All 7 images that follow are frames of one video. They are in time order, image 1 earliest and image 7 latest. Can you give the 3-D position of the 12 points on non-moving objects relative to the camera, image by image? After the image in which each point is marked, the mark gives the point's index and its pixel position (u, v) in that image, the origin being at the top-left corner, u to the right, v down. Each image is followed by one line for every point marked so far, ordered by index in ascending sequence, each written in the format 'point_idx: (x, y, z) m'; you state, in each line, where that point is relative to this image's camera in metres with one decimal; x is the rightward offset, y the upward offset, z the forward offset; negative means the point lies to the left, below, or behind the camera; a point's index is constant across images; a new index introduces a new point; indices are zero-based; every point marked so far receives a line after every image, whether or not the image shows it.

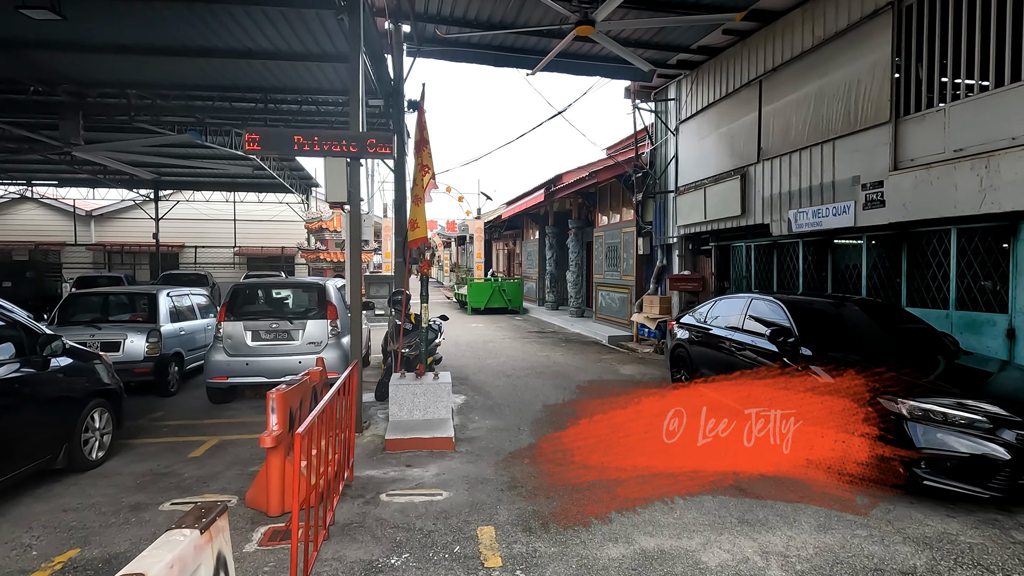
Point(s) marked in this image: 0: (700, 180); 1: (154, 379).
0: (+3.7, +2.1, +10.6) m
1: (-4.8, -1.2, +7.2) m
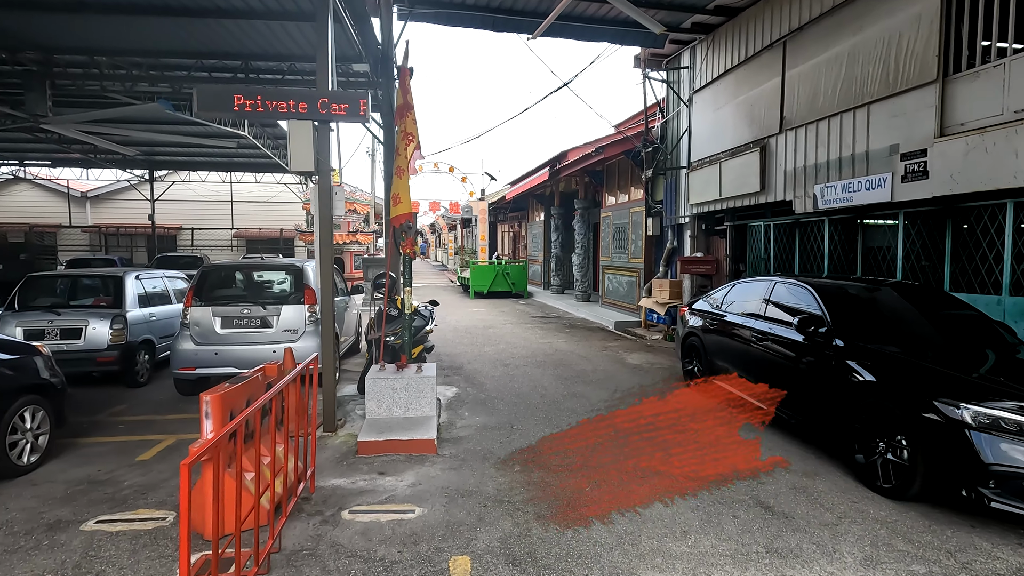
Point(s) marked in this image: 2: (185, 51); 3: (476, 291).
0: (+3.7, +2.5, +9.8) m
1: (-4.9, -1.0, +6.7) m
2: (-5.2, +3.8, +8.5) m
3: (-1.3, -0.1, +19.9) m
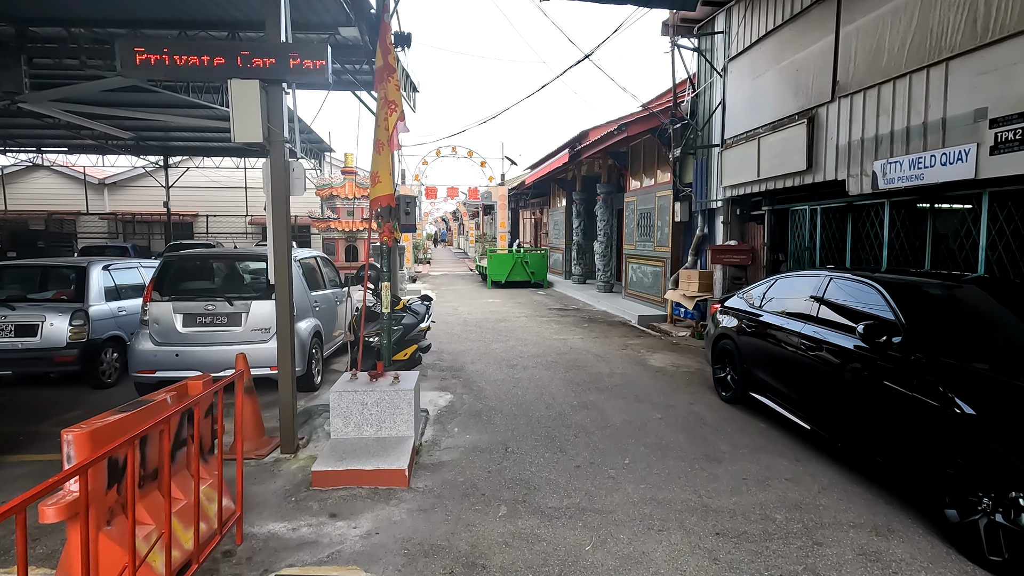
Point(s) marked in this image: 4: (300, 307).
0: (+3.9, +2.6, +8.7) m
1: (-4.8, -0.9, +6.0) m
2: (-5.1, +3.9, +7.8) m
3: (-0.7, +0.3, +19.1) m
4: (-2.3, -0.2, +5.9) m
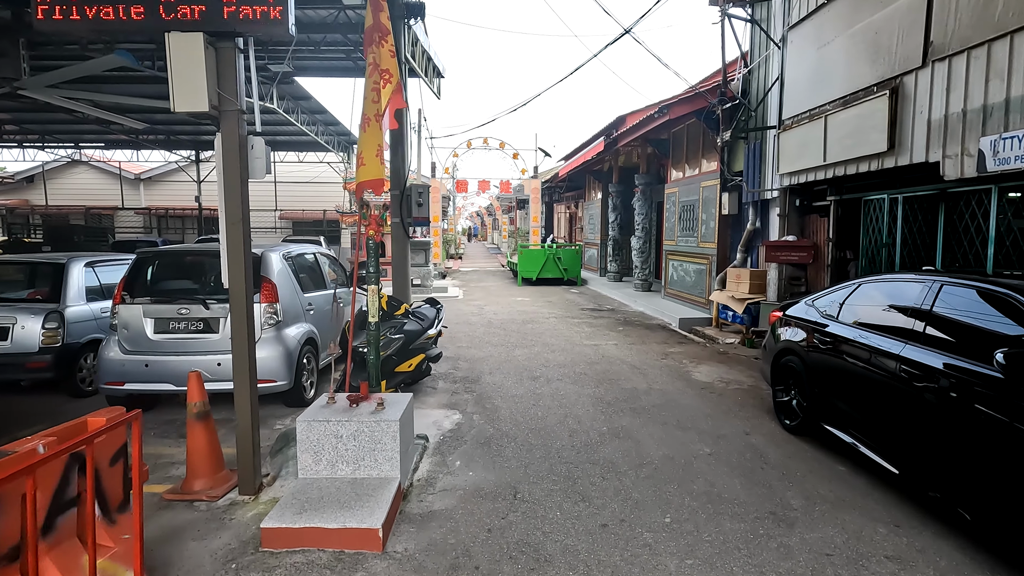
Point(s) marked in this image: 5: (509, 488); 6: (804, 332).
0: (+4.3, +2.5, +7.5) m
1: (-4.7, -0.9, +5.5) m
2: (-4.7, +3.9, +7.2) m
3: (+0.4, +0.4, +18.2) m
4: (-2.2, -0.2, +5.2) m
5: (0.0, -1.4, +3.7) m
6: (+2.7, -0.4, +4.9) m
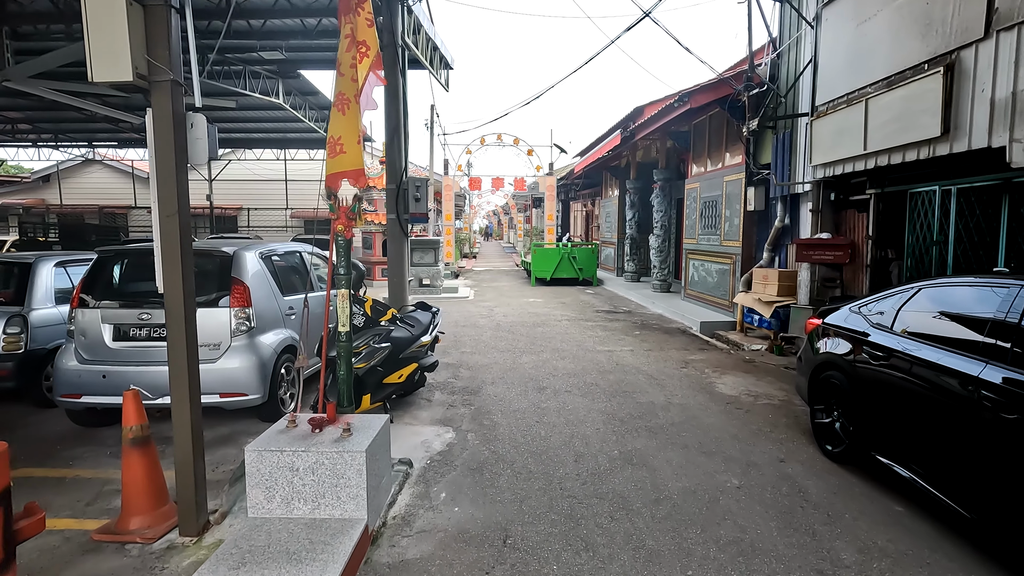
0: (+4.4, +2.5, +6.7) m
1: (-4.7, -0.9, +5.0) m
2: (-4.7, +3.9, +6.8) m
3: (+0.9, +0.4, +17.6) m
4: (-2.2, -0.3, +4.6) m
5: (-0.1, -1.4, +3.1) m
6: (+2.7, -0.4, +4.2) m
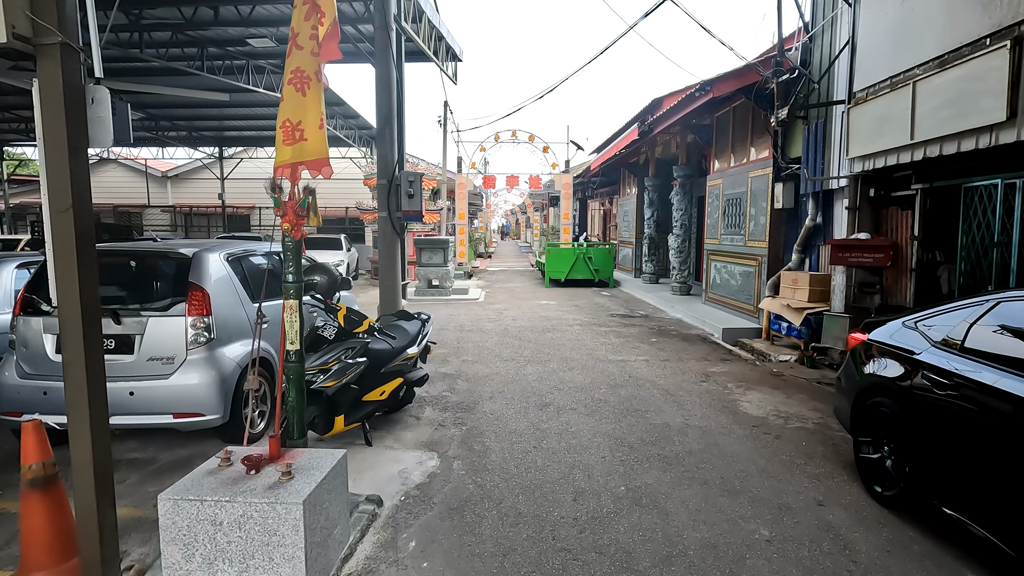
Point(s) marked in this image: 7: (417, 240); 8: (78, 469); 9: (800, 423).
0: (+4.4, +2.4, +6.0) m
1: (-4.7, -1.0, +4.6) m
2: (-4.6, +3.9, +6.4) m
3: (+1.3, +0.3, +17.0) m
4: (-2.2, -0.3, +4.1) m
5: (-0.2, -1.5, +2.5) m
6: (+2.6, -0.5, +3.5) m
7: (-2.5, +1.3, +14.1) m
8: (-1.9, -0.8, +2.4) m
9: (+2.6, -1.2, +4.9) m
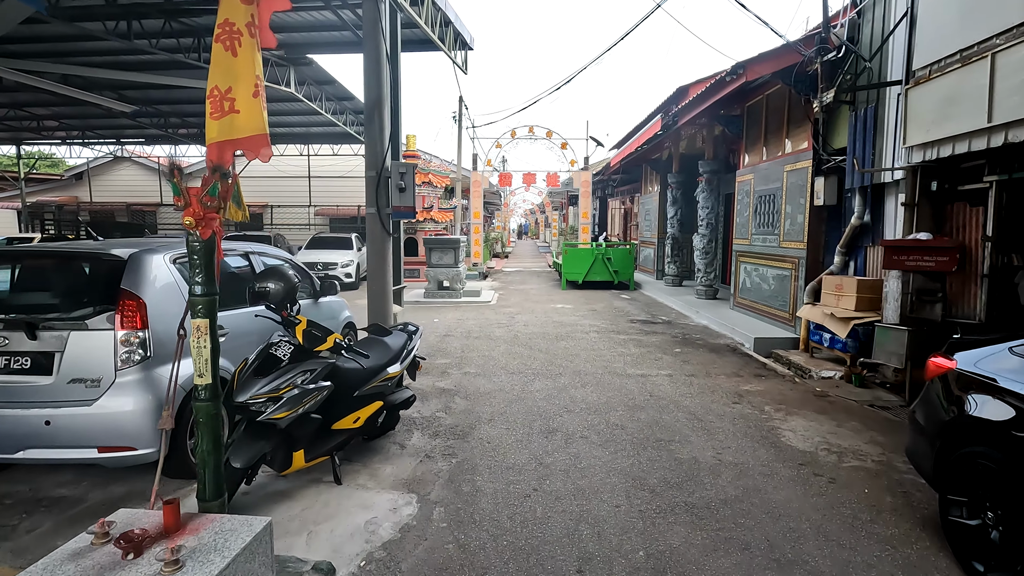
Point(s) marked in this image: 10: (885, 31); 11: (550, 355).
0: (+4.5, +2.3, +5.1) m
1: (-4.7, -1.0, +4.1) m
2: (-4.5, +3.9, +5.8) m
3: (+1.7, +0.3, +16.2) m
4: (-2.2, -0.4, +3.5) m
5: (-0.3, -1.5, +1.8) m
6: (+2.5, -0.6, +2.7) m
7: (-2.2, +1.2, +13.5) m
8: (-2.0, -0.9, +1.7) m
9: (+2.6, -1.3, +4.0) m
10: (+4.6, +3.2, +6.6) m
11: (+0.5, -1.0, +7.6) m
